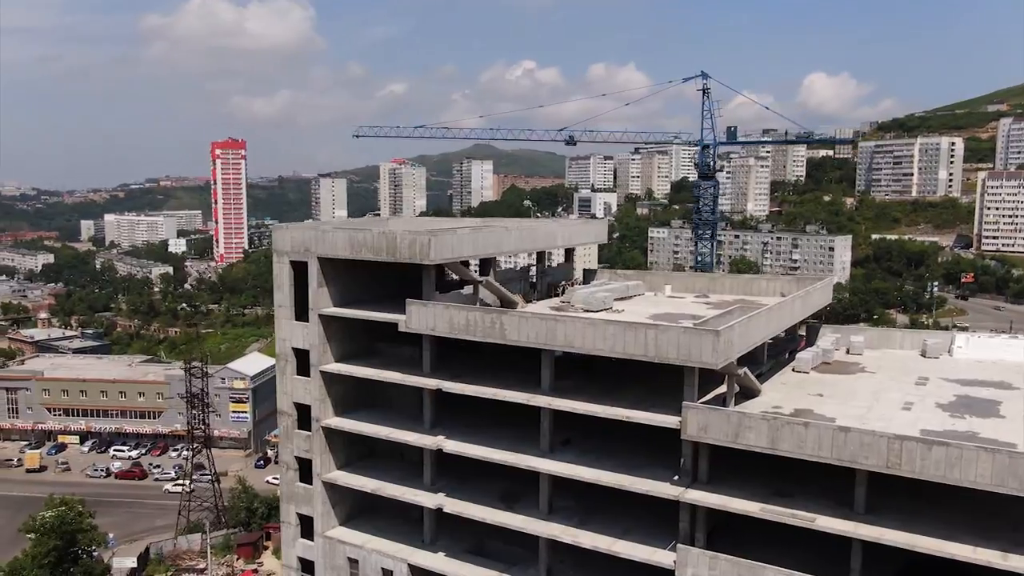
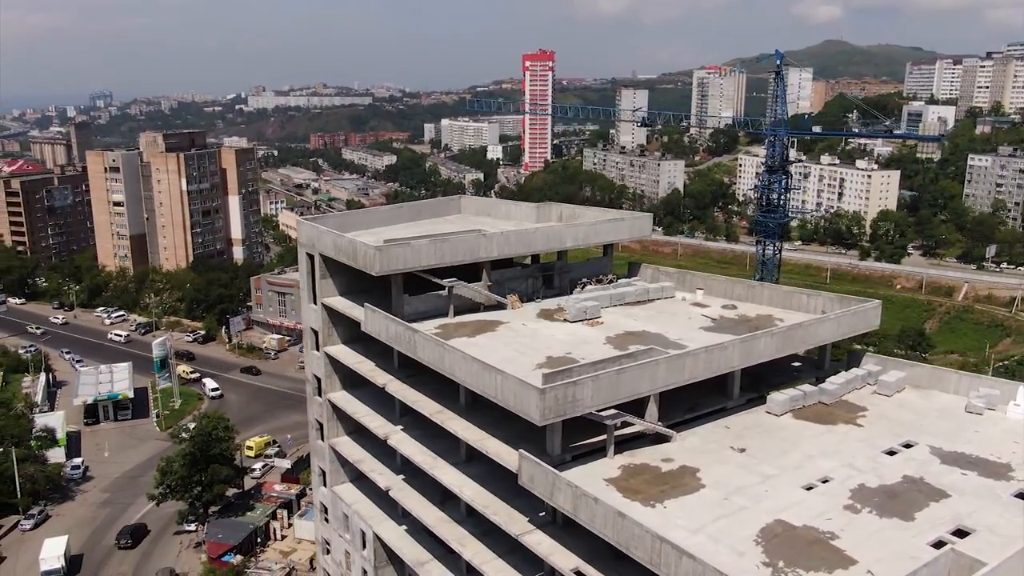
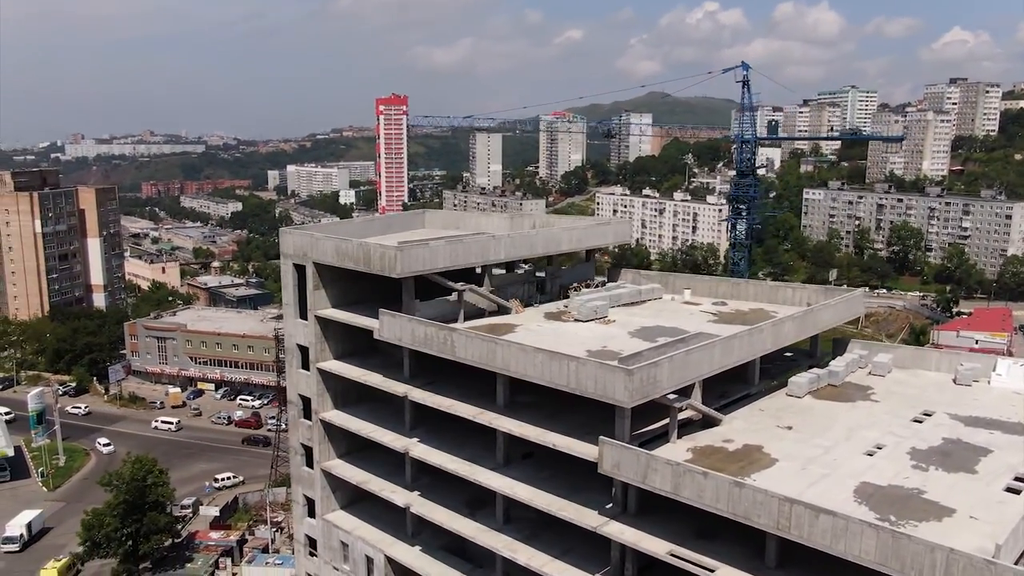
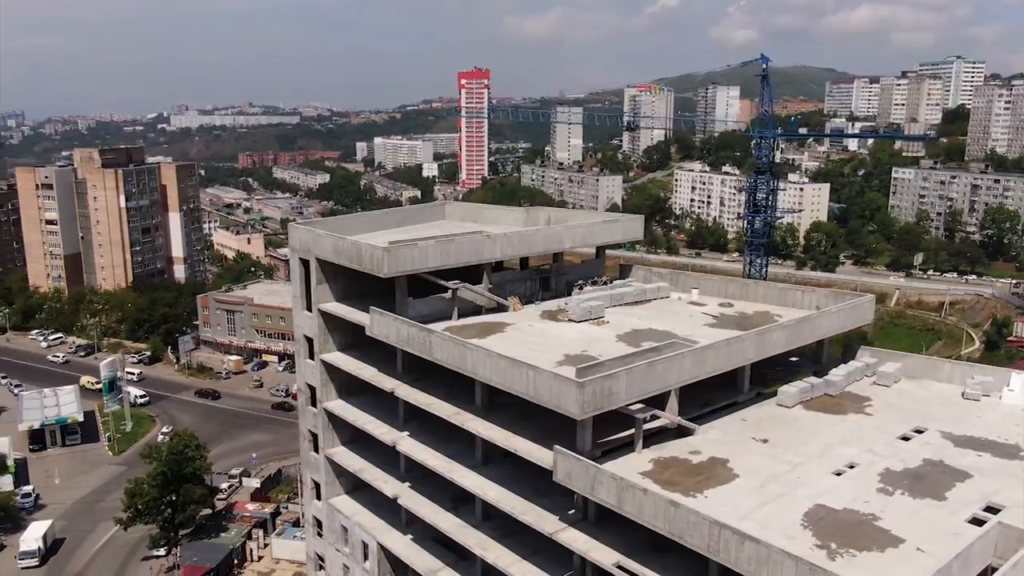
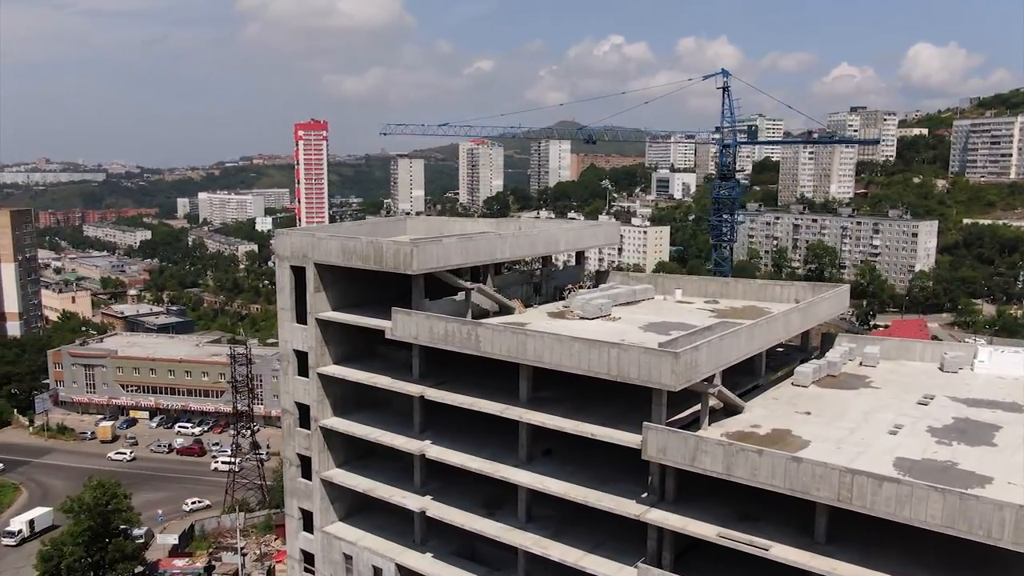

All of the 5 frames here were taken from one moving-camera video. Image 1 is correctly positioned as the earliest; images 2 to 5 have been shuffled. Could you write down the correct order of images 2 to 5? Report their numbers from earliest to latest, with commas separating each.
5, 3, 4, 2
